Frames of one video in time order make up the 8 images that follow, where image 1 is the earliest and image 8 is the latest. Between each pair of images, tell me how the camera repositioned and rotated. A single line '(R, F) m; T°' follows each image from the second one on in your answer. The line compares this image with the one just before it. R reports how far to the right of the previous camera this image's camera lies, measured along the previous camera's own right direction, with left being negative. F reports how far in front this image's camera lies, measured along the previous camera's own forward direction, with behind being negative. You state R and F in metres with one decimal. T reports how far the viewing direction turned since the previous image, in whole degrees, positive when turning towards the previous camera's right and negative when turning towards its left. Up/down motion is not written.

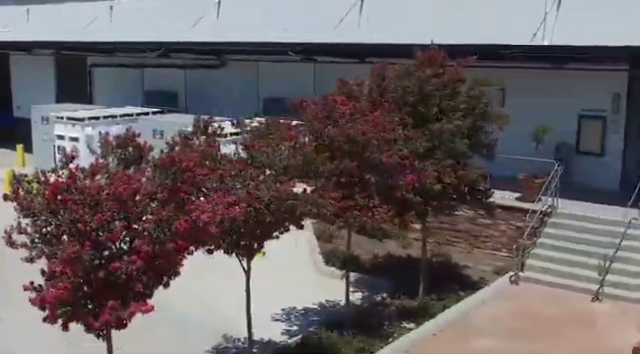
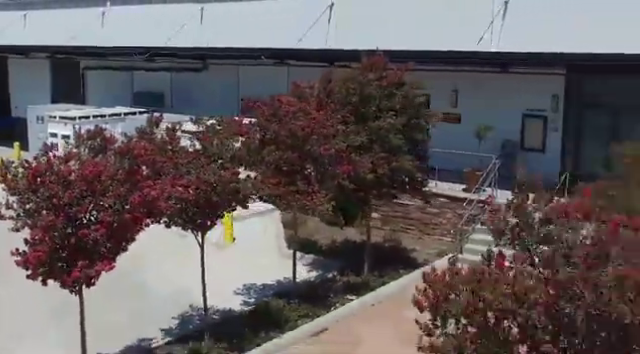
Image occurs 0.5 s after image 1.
(+0.8, -1.4) m; 0°
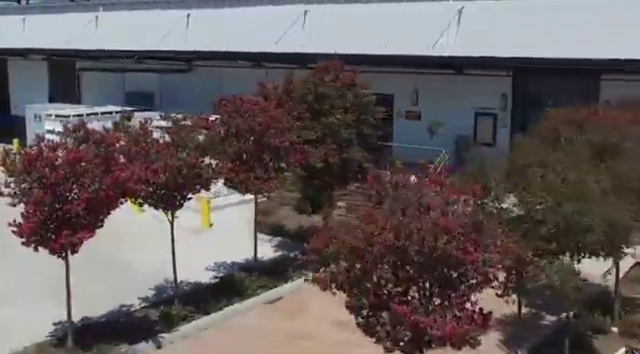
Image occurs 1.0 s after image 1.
(+0.8, -1.6) m; 0°
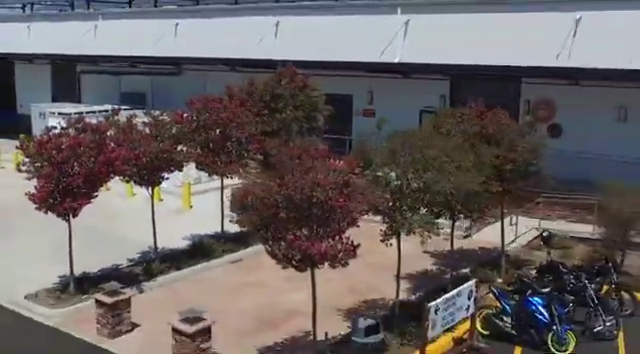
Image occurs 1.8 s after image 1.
(+1.0, -2.8) m; 0°
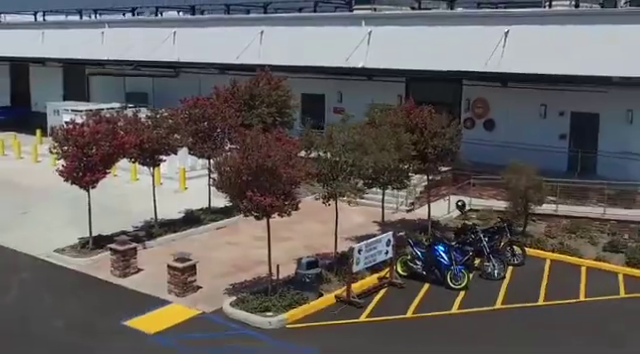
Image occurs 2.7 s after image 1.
(+0.9, -3.6) m; 0°
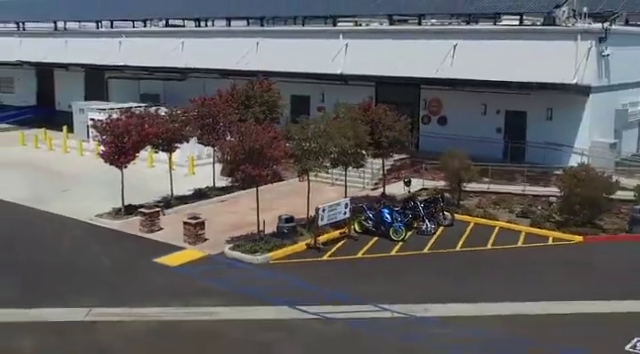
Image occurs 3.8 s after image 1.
(+0.7, -4.9) m; 0°
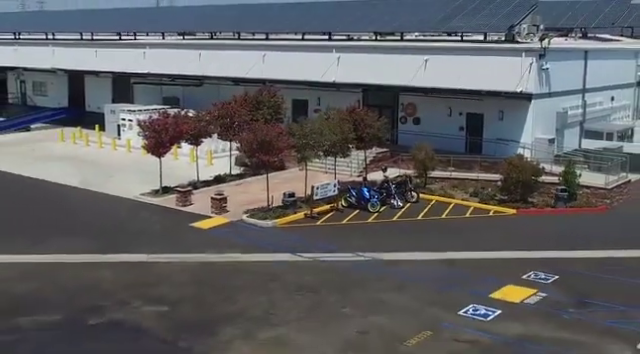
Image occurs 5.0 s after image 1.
(+0.2, -5.8) m; 0°
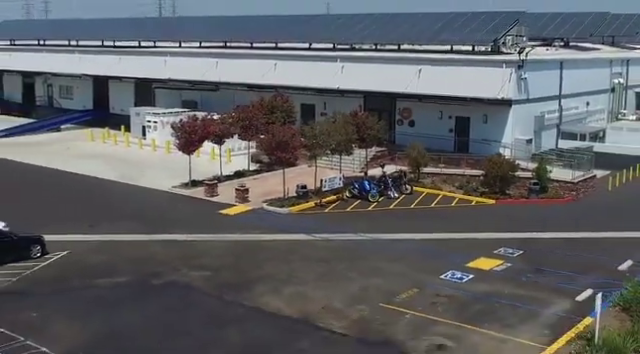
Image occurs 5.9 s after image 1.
(-0.3, -4.3) m; 0°
